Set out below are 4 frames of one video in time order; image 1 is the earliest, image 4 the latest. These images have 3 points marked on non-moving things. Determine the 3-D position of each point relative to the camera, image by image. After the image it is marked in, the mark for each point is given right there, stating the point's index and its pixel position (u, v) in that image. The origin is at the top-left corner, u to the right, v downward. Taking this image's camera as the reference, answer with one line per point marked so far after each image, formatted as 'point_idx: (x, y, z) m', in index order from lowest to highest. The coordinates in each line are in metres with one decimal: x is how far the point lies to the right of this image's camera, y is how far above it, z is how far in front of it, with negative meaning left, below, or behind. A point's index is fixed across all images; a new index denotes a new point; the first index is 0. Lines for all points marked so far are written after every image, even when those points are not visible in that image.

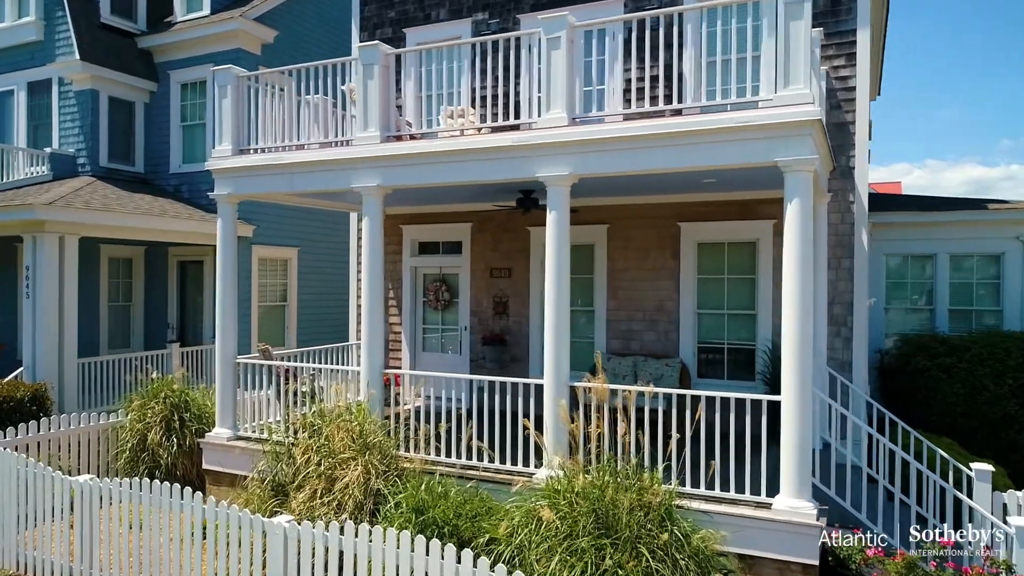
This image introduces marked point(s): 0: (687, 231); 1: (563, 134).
0: (+2.0, +0.6, +8.3) m
1: (+0.4, +1.3, +6.0) m
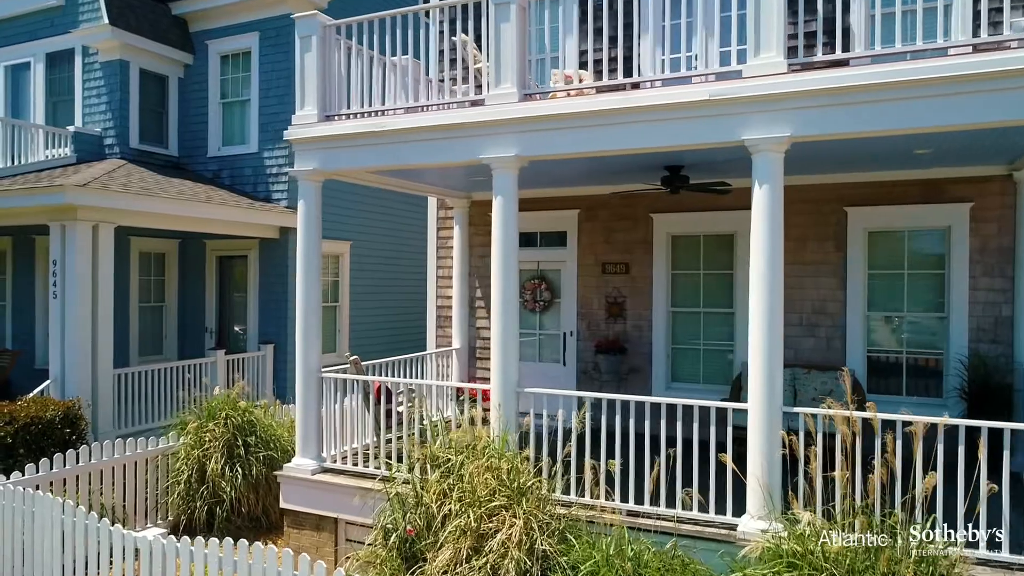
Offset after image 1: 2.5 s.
0: (+3.2, +0.7, +6.9) m
1: (+1.7, +1.3, +4.6) m
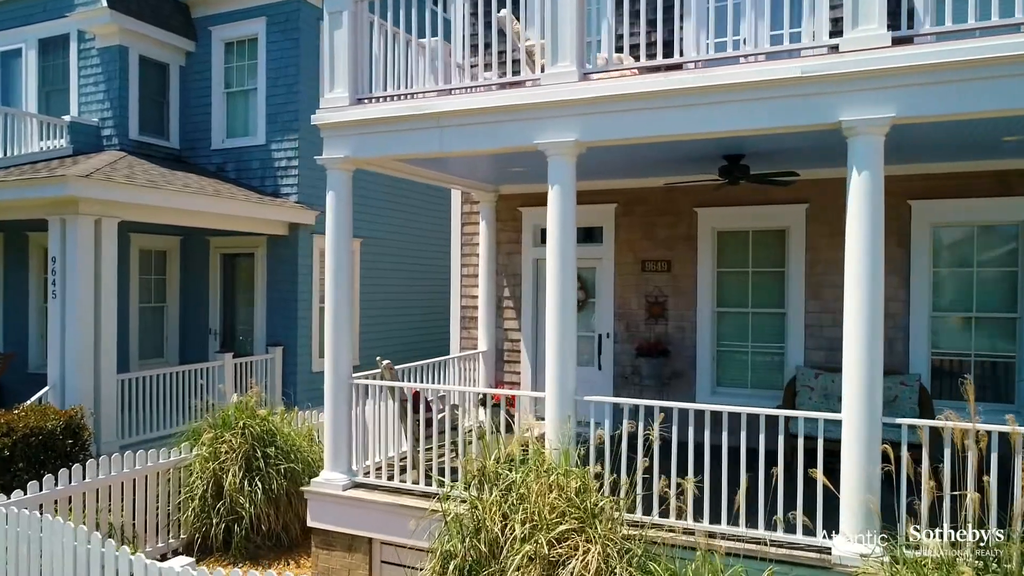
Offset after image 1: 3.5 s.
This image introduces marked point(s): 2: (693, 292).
0: (+3.6, +0.7, +6.5) m
1: (+2.1, +1.3, +4.2) m
2: (+1.8, 0.0, +7.3) m
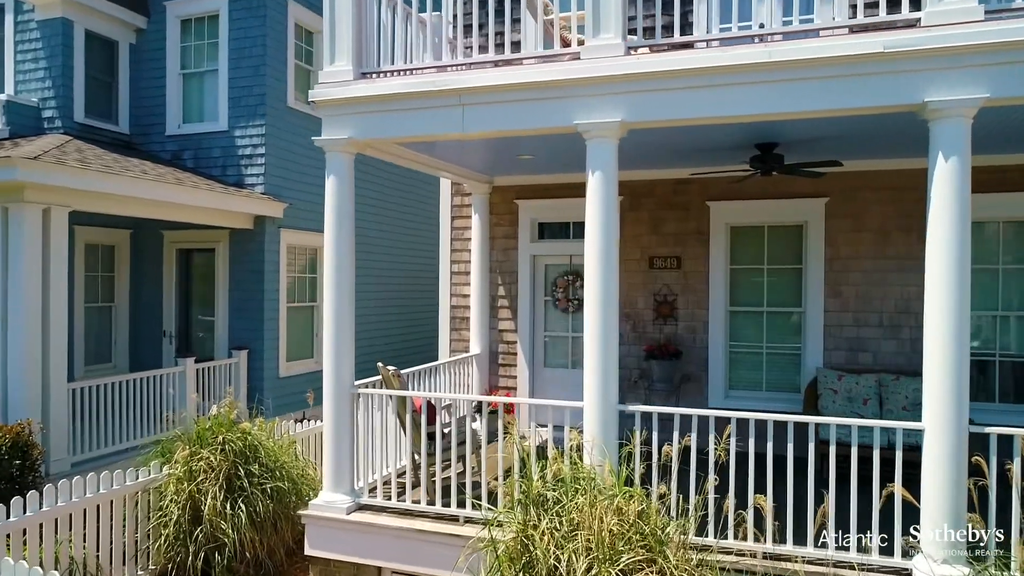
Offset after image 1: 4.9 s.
0: (+3.7, +0.7, +6.3) m
1: (+2.4, +1.3, +3.8) m
2: (+1.8, 0.0, +6.9) m
